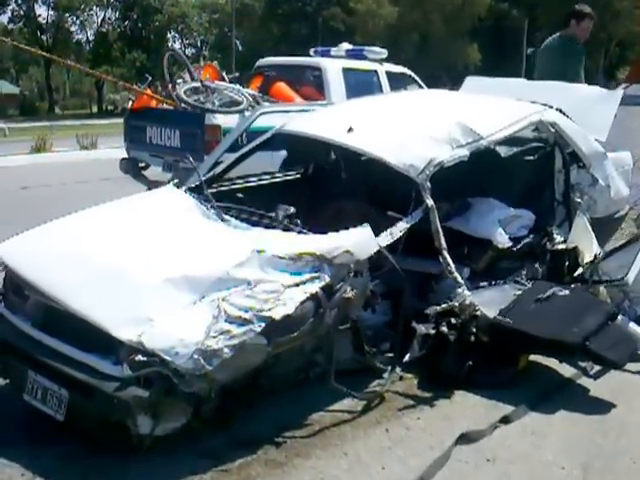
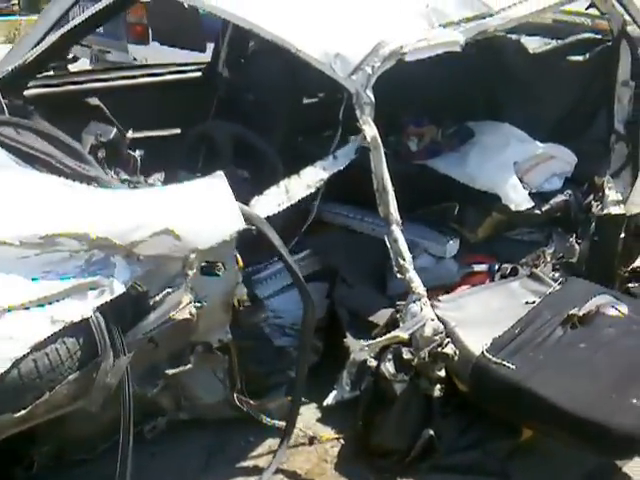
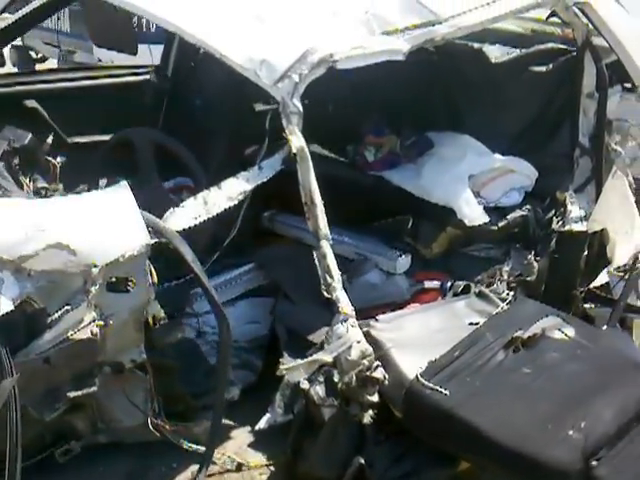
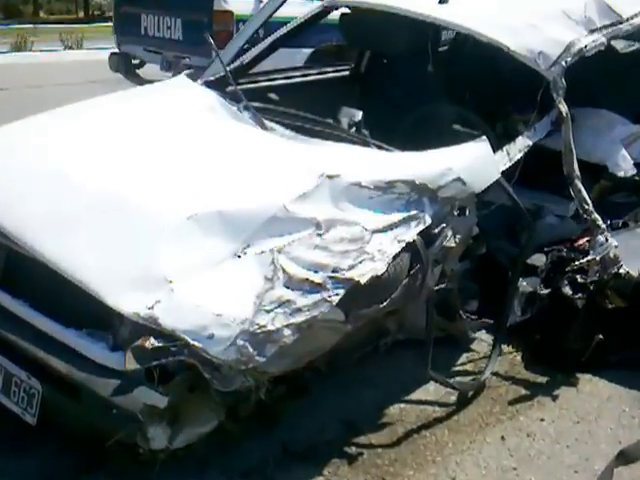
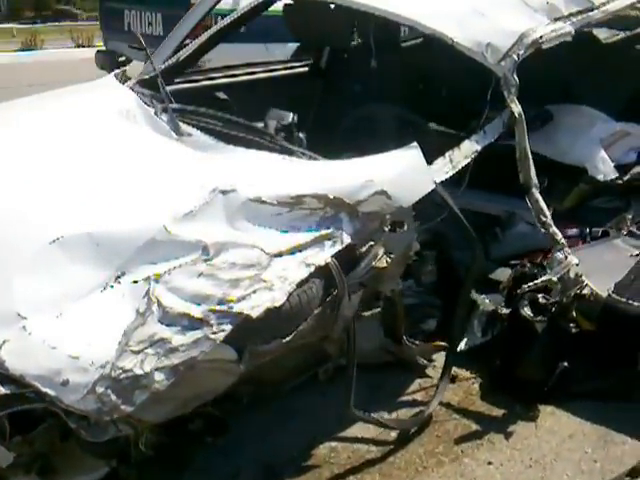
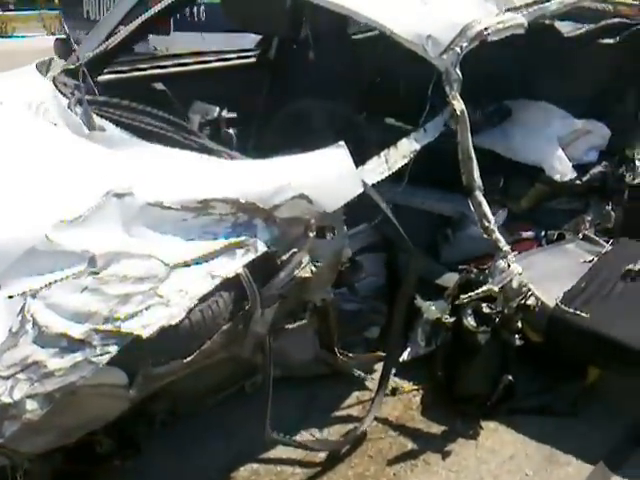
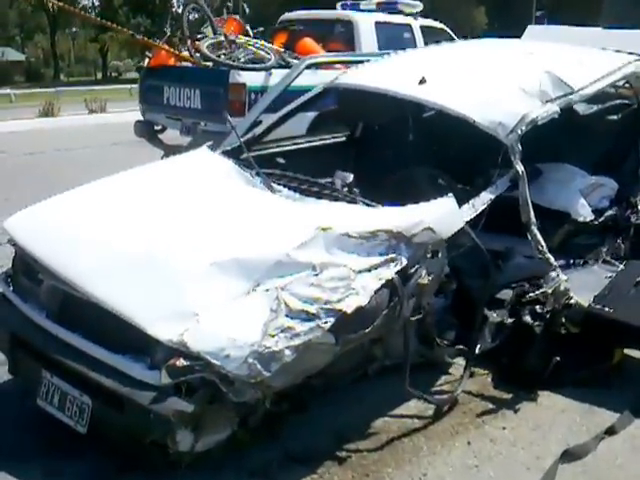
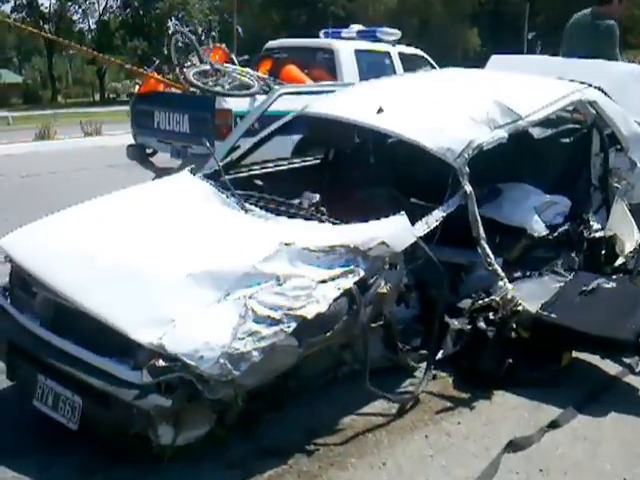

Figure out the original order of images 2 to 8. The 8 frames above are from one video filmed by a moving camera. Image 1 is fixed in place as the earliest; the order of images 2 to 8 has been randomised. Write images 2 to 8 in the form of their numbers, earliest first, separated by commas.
8, 7, 4, 5, 6, 2, 3
